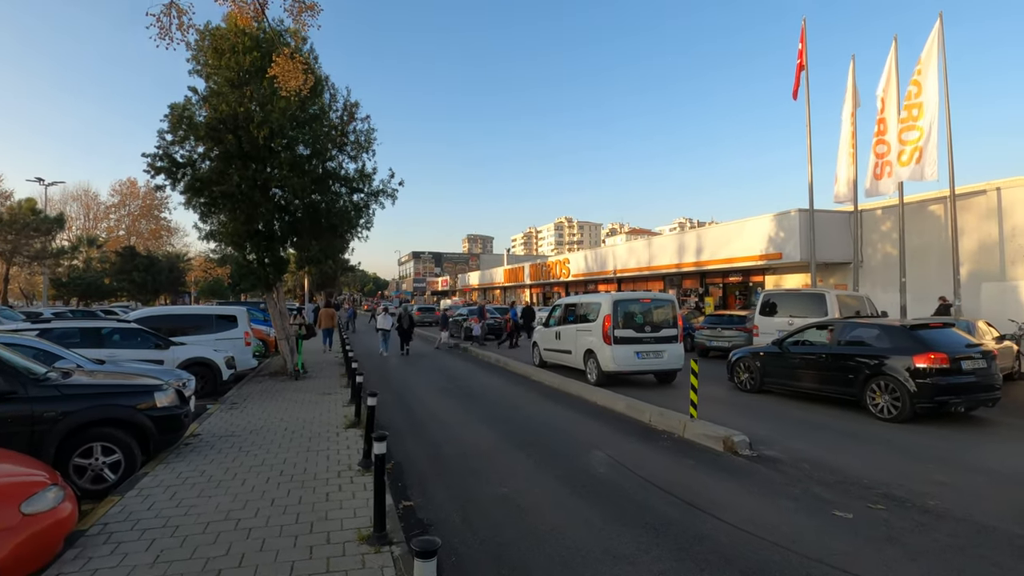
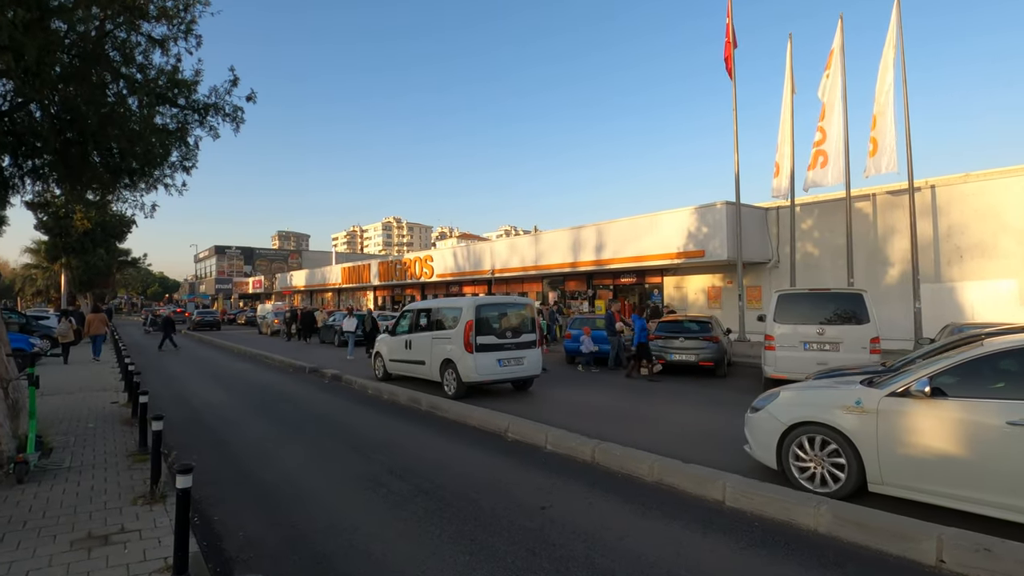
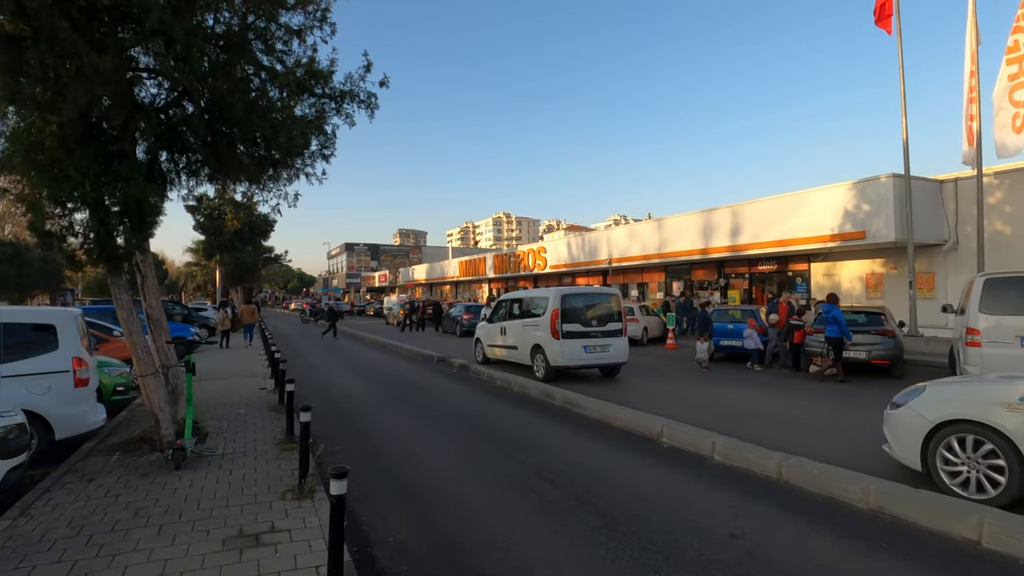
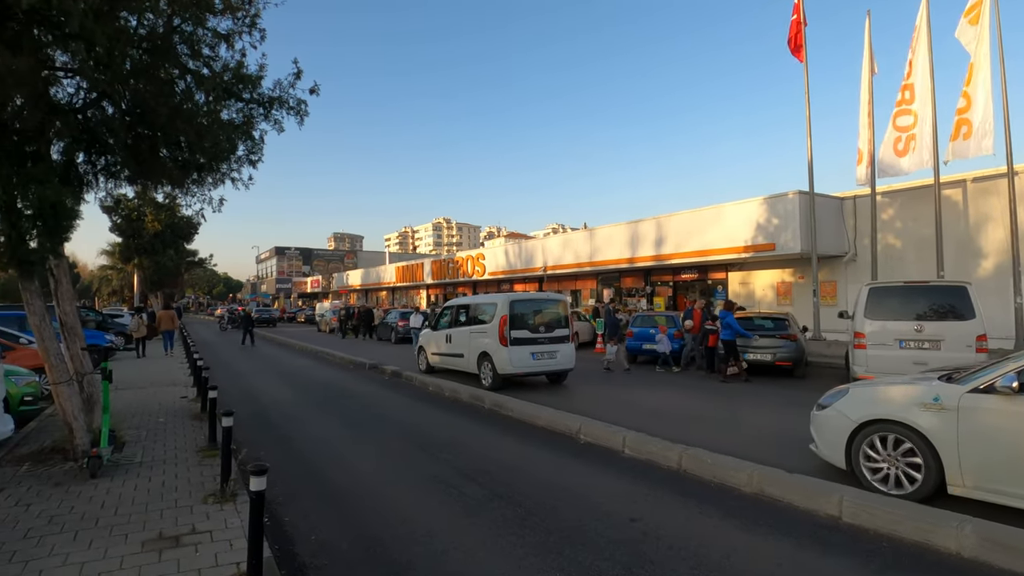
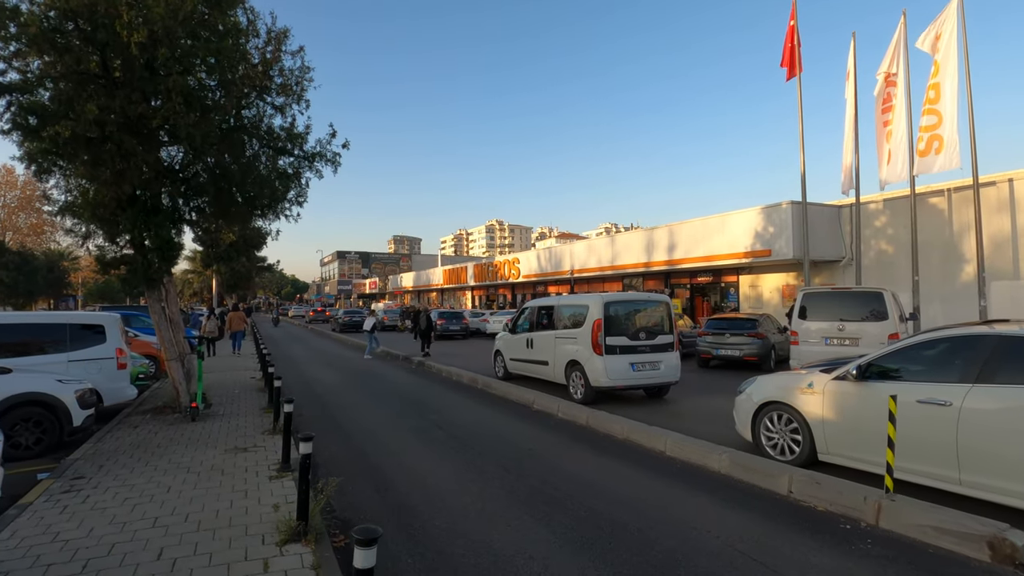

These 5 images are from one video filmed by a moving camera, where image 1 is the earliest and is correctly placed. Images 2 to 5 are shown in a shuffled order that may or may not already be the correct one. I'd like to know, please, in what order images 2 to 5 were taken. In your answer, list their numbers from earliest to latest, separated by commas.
5, 2, 4, 3
